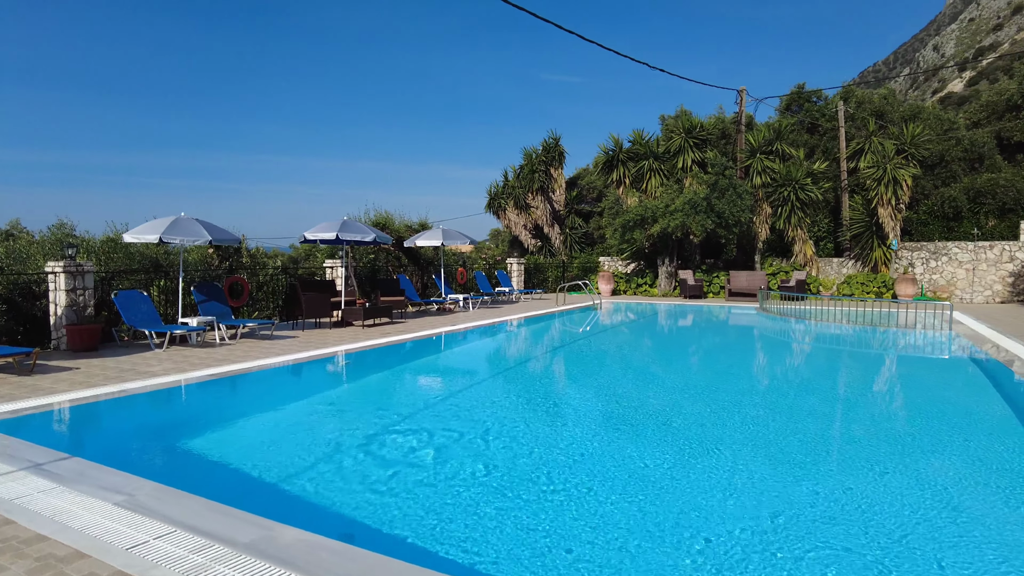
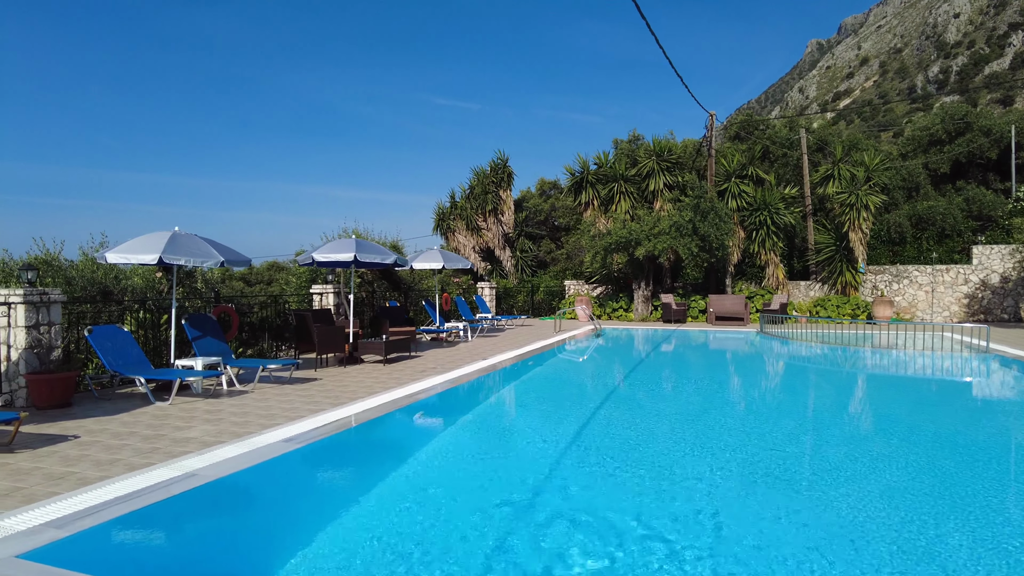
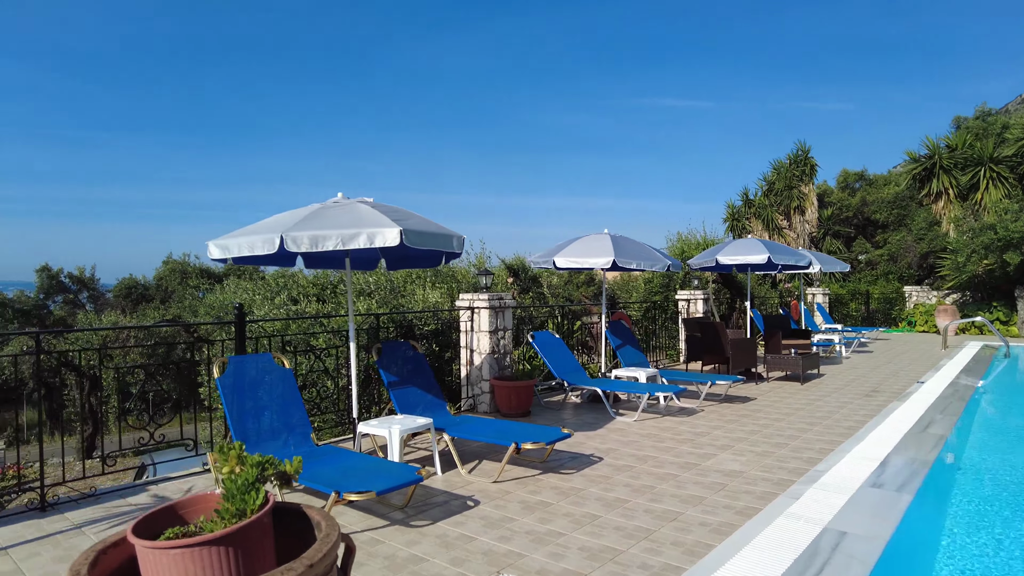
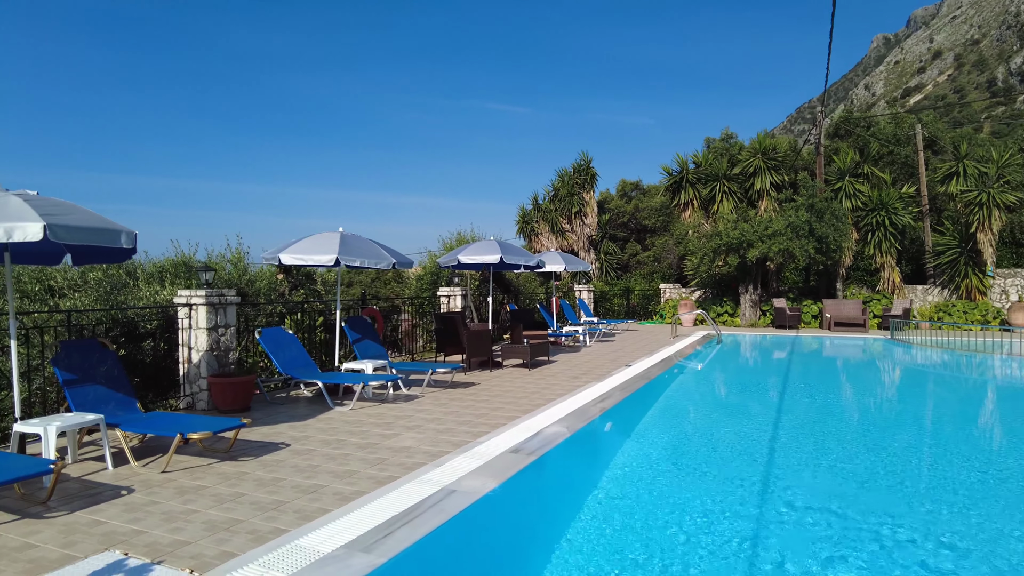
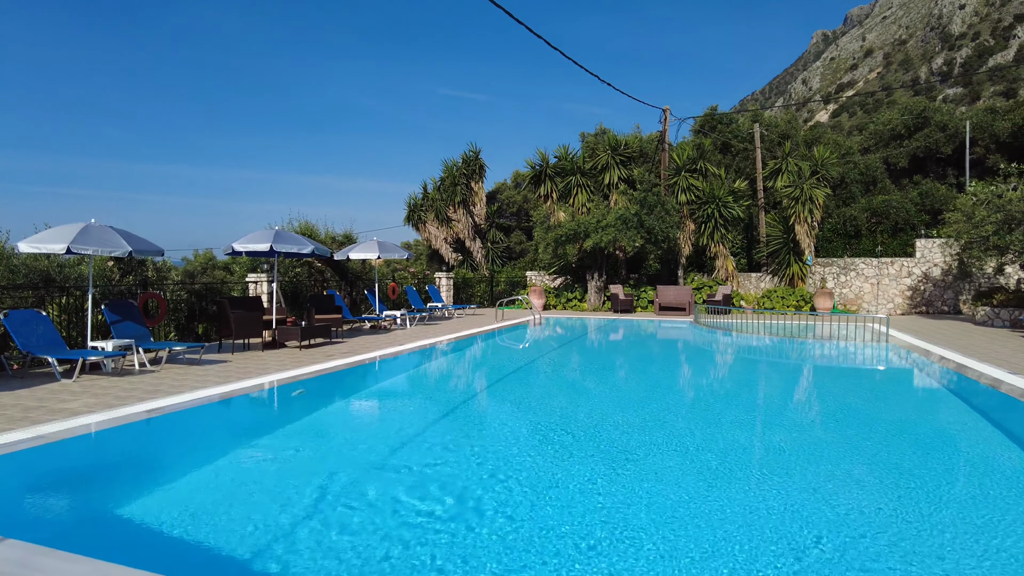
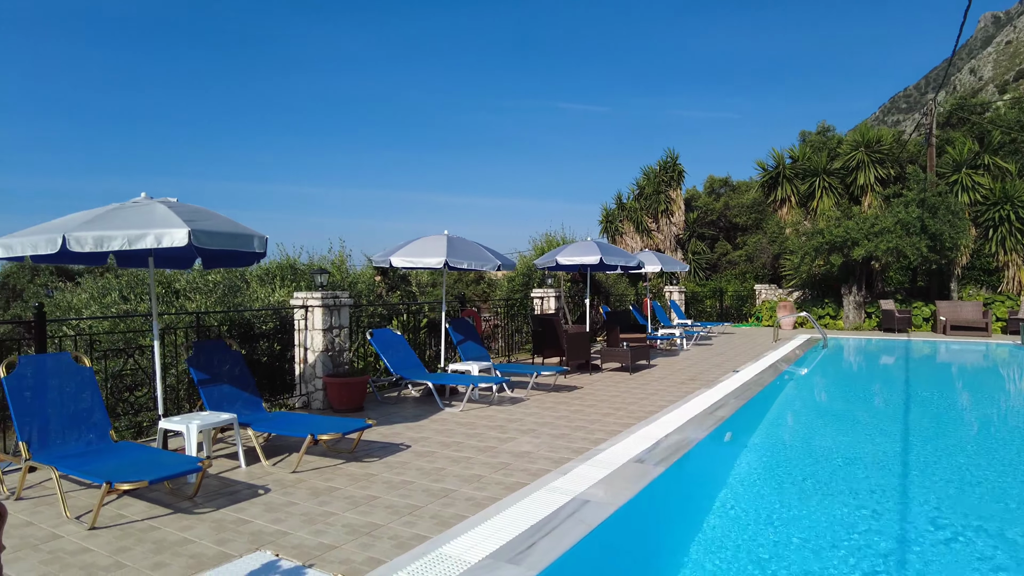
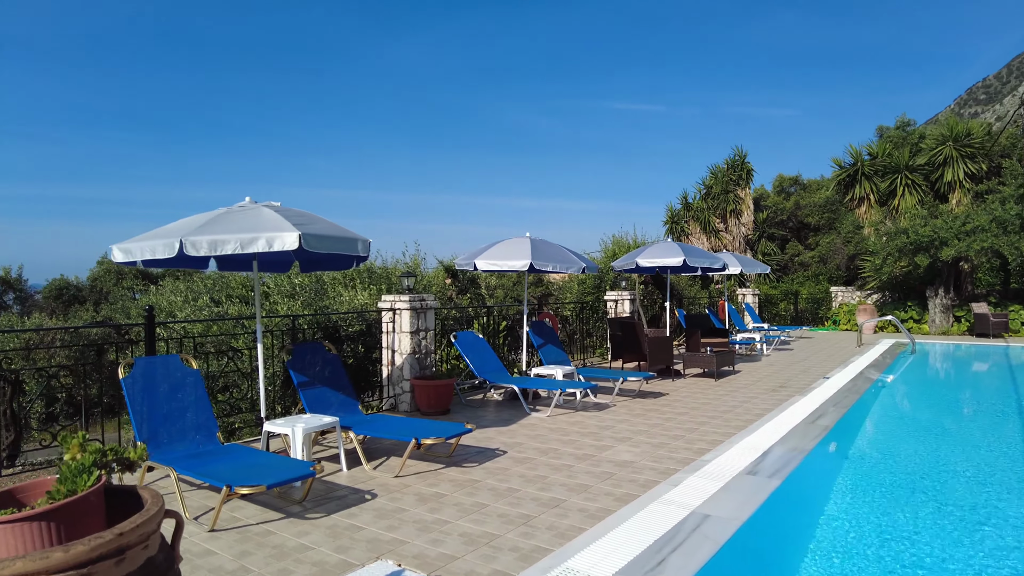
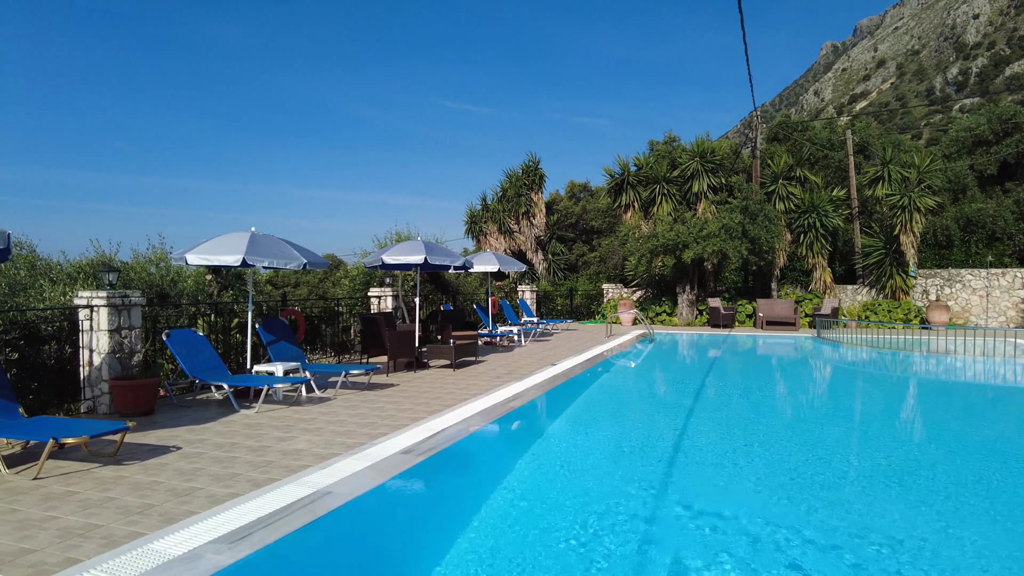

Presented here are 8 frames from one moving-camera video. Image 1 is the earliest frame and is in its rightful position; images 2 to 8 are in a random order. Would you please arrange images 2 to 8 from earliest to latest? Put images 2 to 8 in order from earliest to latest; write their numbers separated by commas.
5, 2, 8, 4, 6, 7, 3
